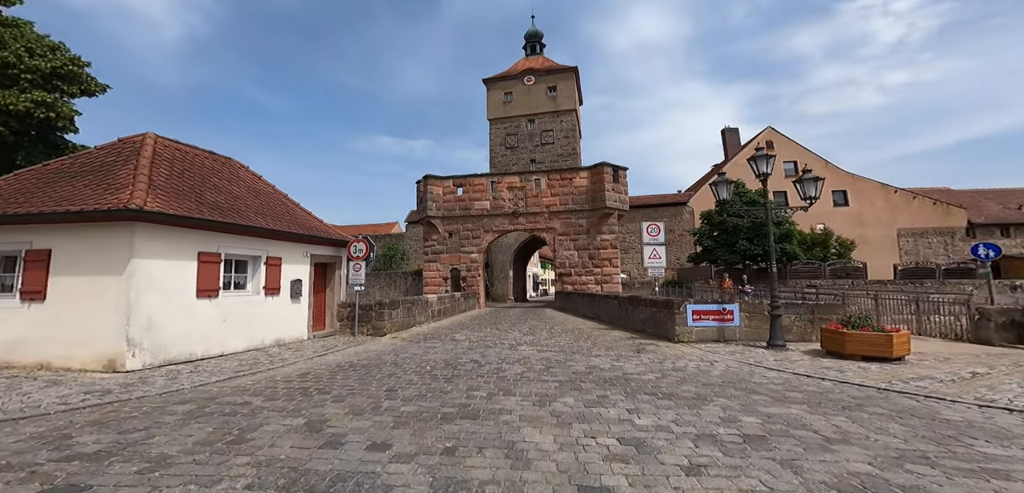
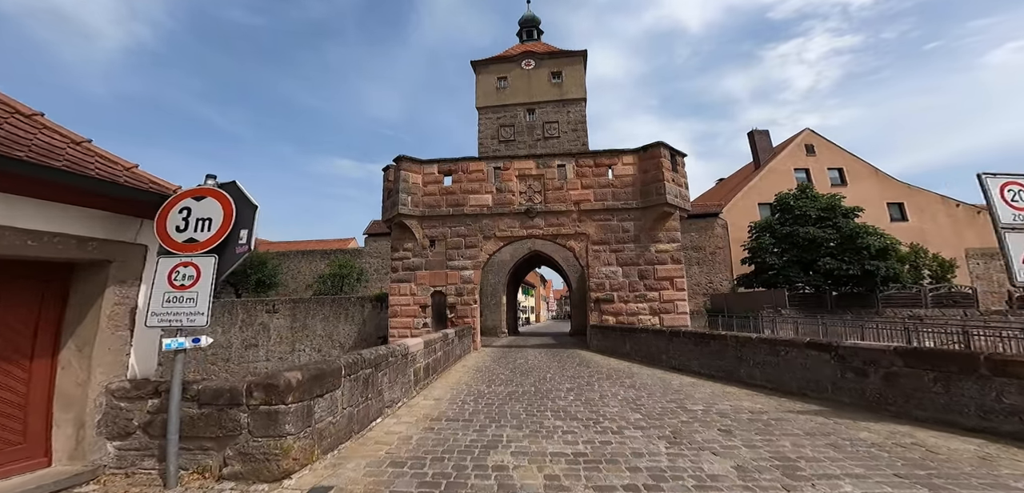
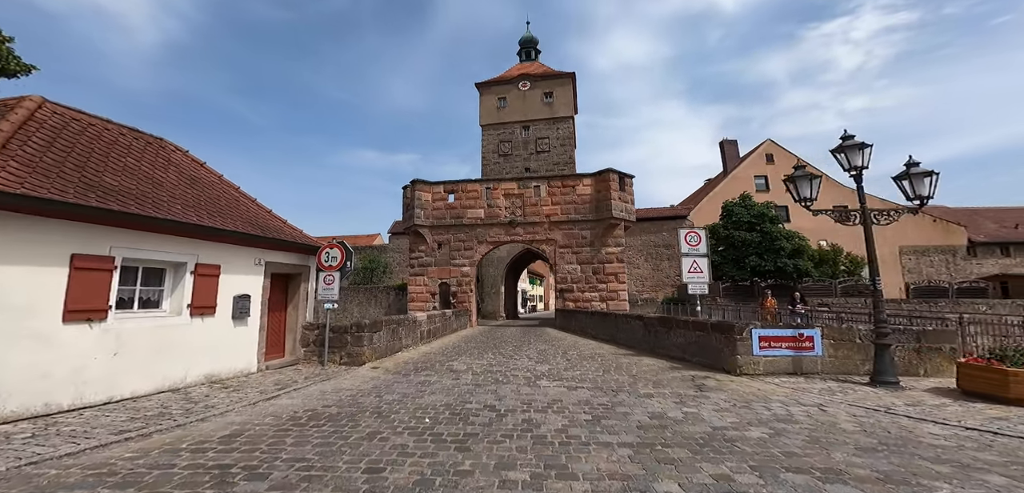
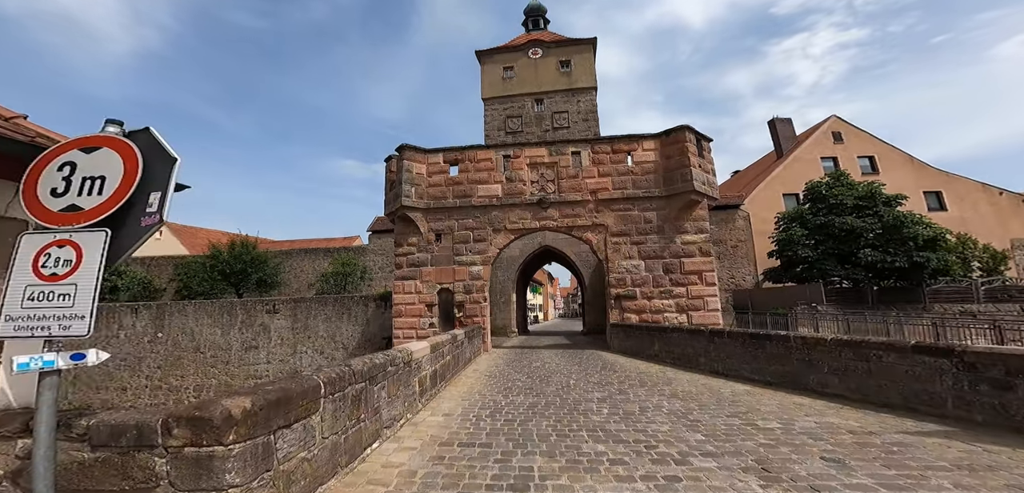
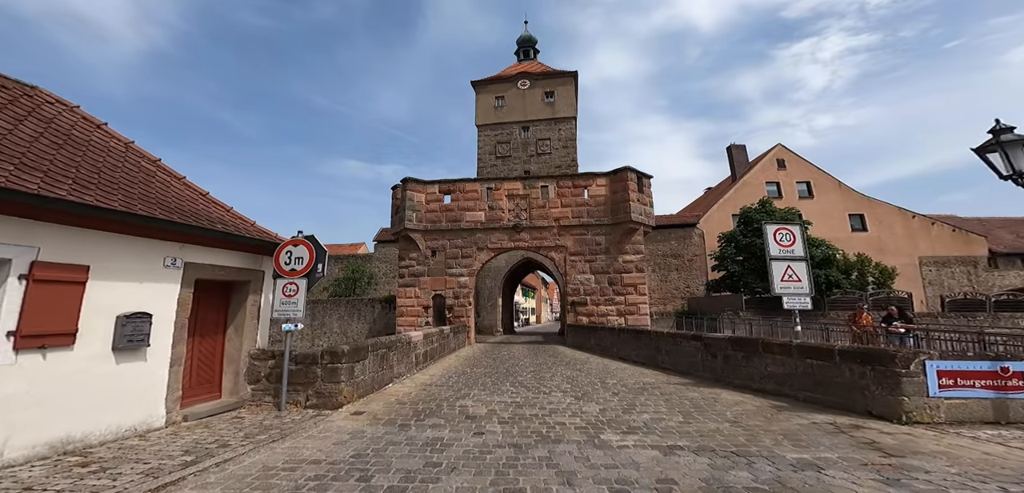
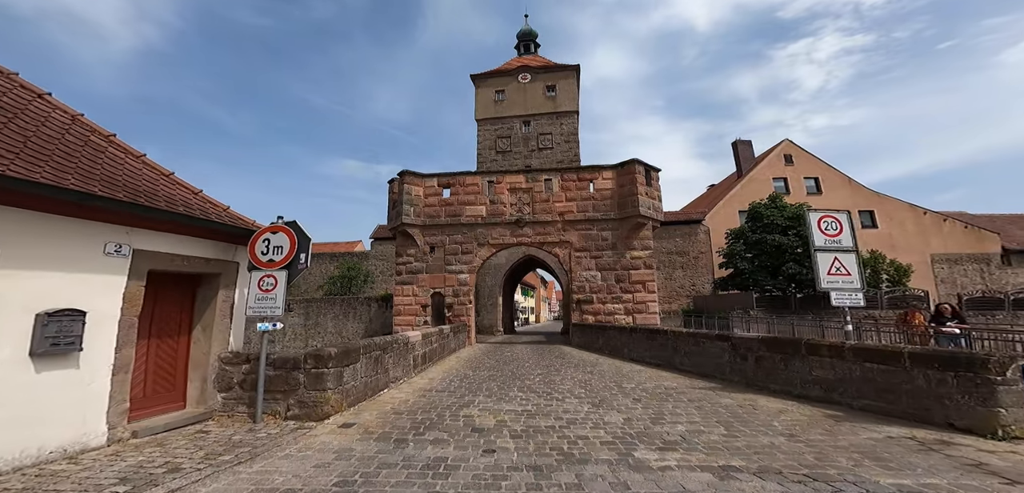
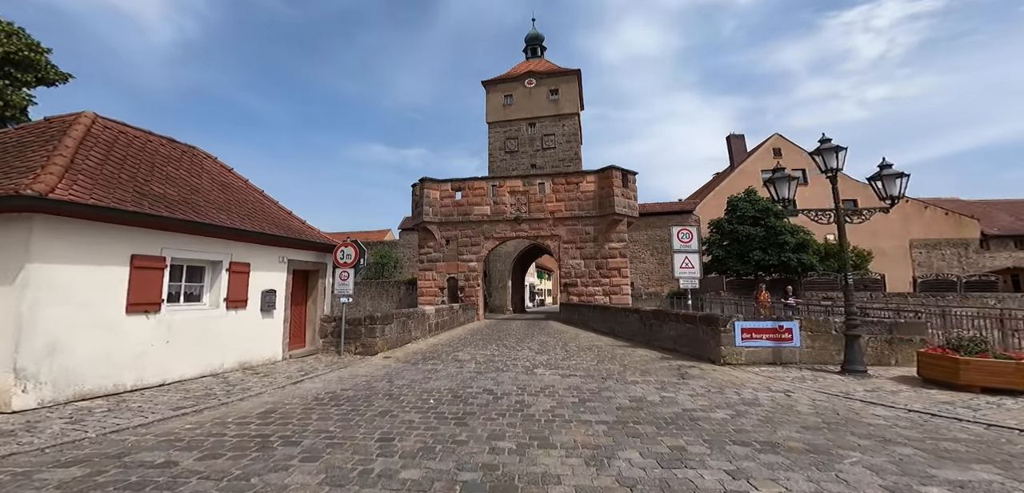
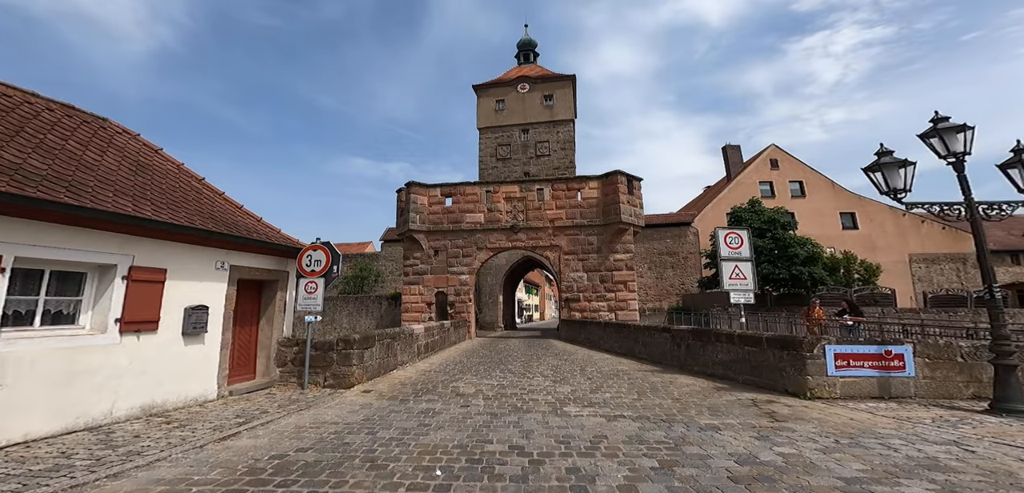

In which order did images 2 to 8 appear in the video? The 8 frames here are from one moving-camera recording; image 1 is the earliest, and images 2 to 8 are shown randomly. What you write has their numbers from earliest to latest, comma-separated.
7, 3, 8, 5, 6, 2, 4
